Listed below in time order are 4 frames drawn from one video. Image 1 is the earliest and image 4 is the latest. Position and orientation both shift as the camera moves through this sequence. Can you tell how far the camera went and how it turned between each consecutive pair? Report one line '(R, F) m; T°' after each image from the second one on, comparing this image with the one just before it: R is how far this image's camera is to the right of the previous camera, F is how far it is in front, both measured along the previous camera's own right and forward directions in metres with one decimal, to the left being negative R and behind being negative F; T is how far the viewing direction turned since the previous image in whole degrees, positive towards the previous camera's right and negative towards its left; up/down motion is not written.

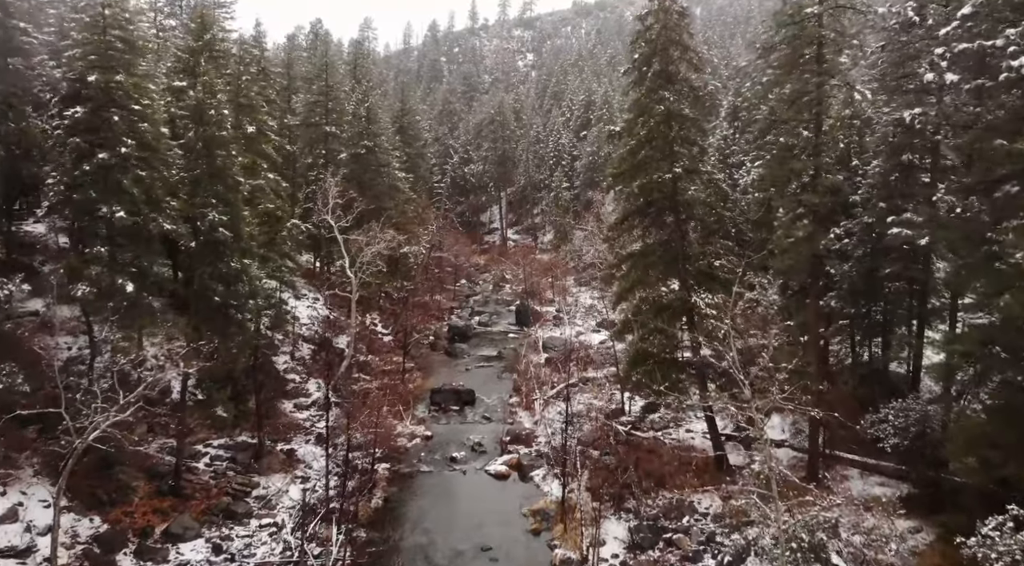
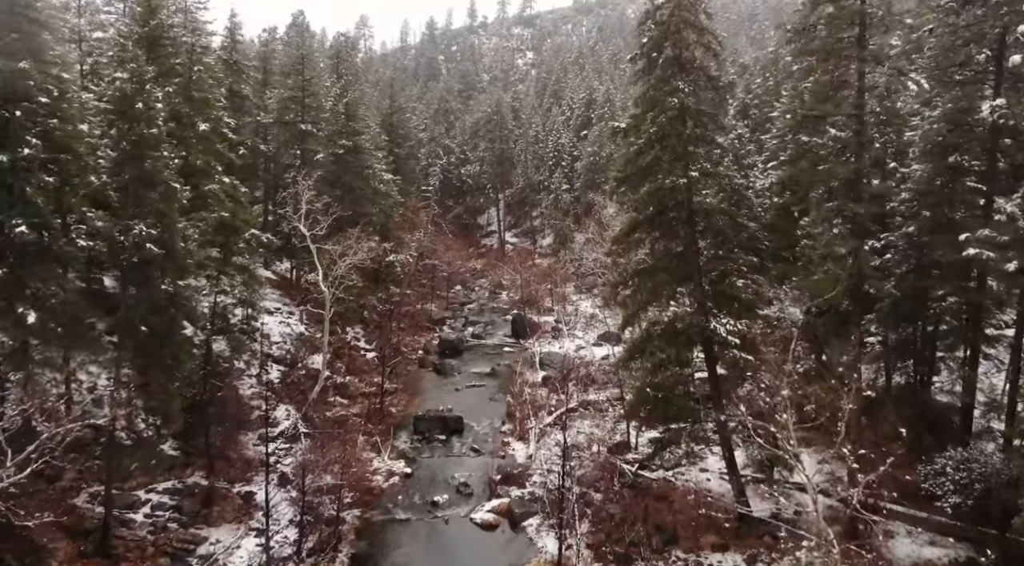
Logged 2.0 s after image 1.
(+0.4, +3.3) m; 0°
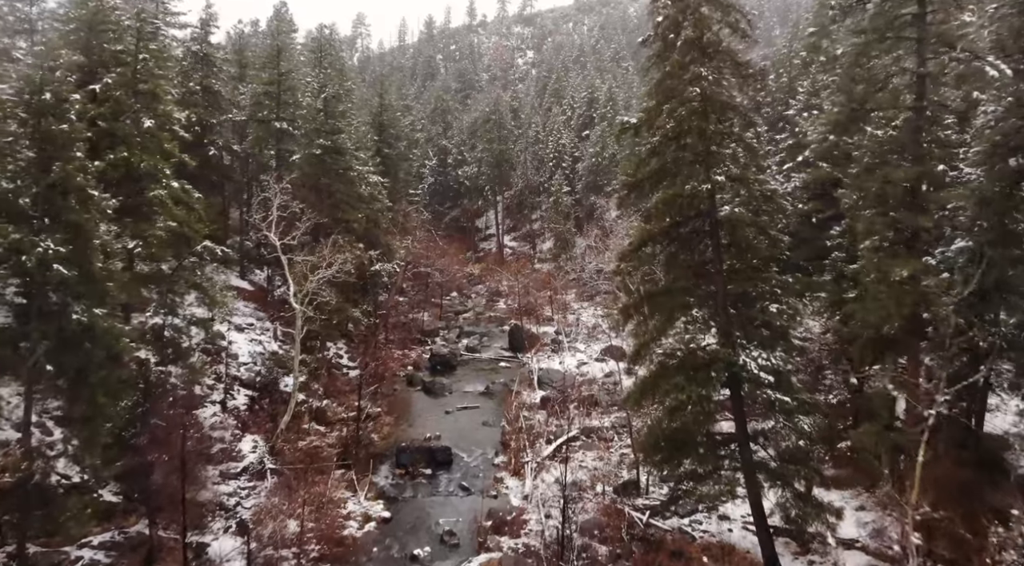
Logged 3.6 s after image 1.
(+0.3, +3.0) m; 0°
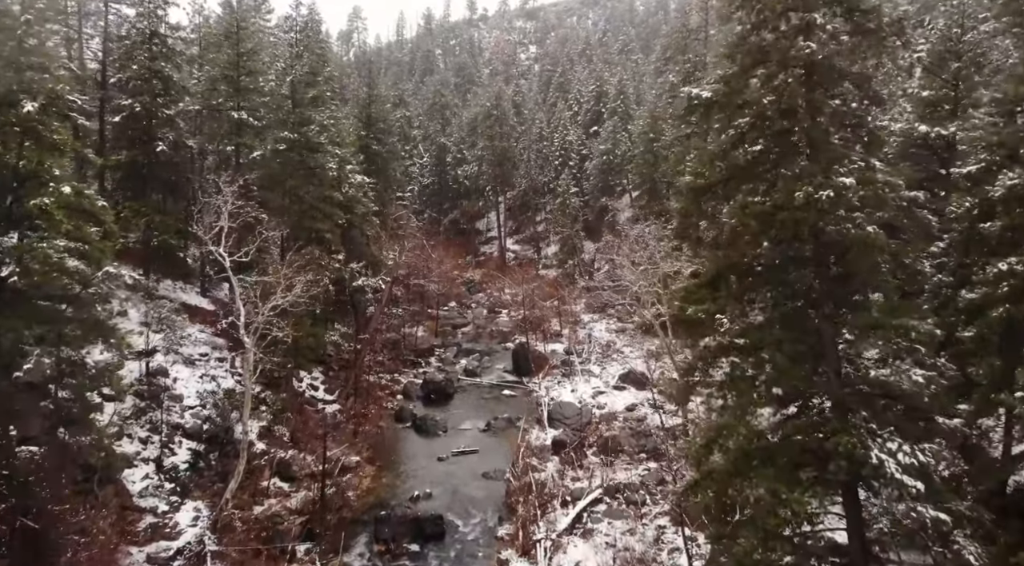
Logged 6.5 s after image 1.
(-0.2, +5.3) m; 0°
